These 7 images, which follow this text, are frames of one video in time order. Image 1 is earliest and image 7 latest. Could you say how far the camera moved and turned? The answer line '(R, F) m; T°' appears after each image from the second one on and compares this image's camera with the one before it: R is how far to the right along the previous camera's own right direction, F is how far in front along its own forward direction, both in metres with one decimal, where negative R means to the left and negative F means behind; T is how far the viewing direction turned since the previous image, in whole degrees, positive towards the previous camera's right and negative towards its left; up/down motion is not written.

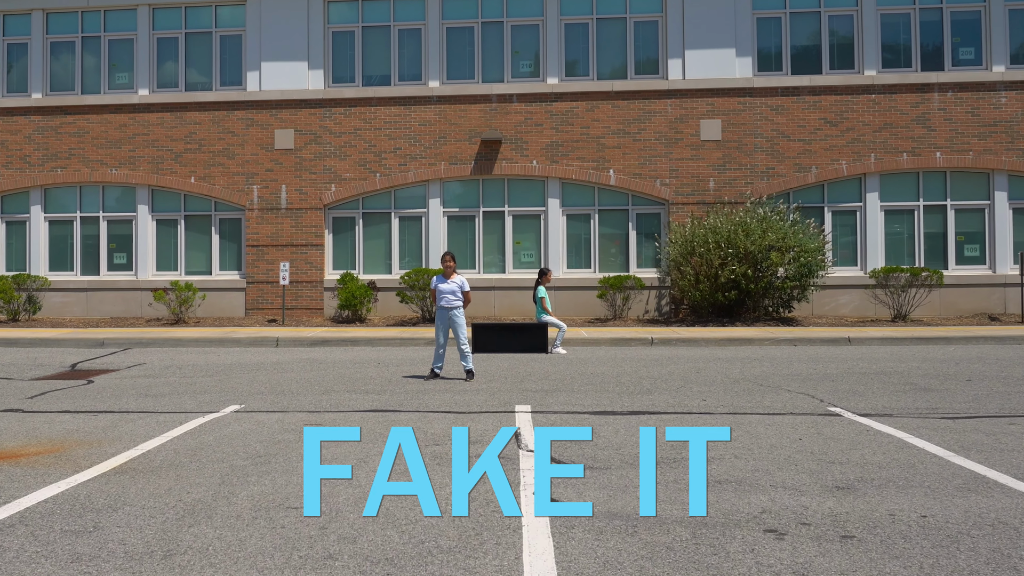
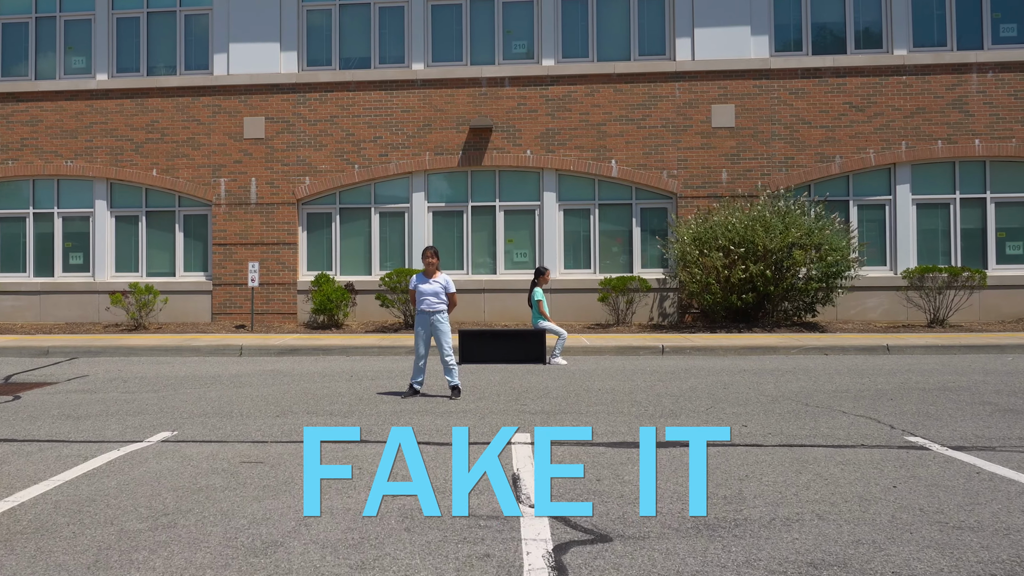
(0.0, +2.1) m; 0°
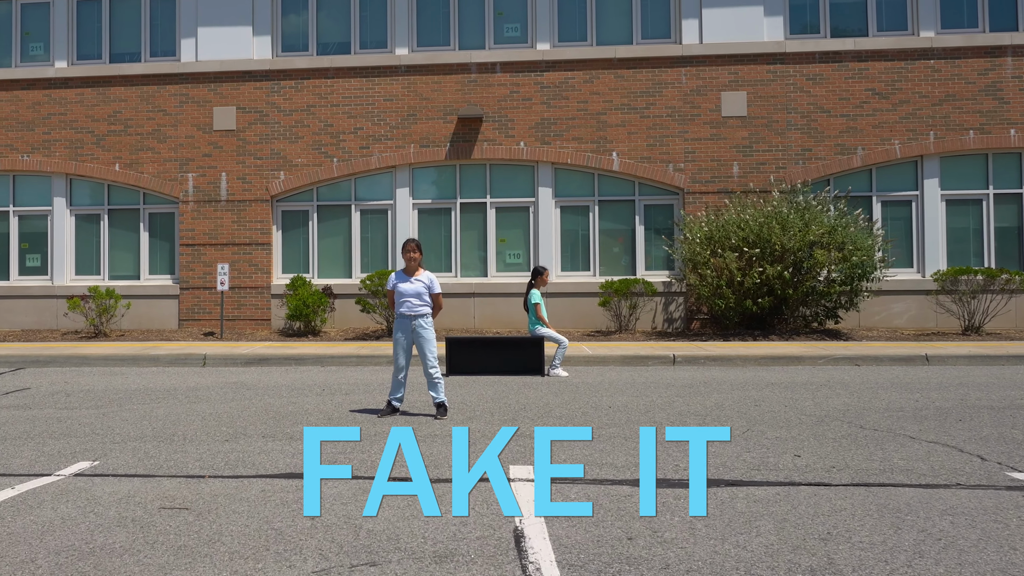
(0.0, +1.7) m; +1°
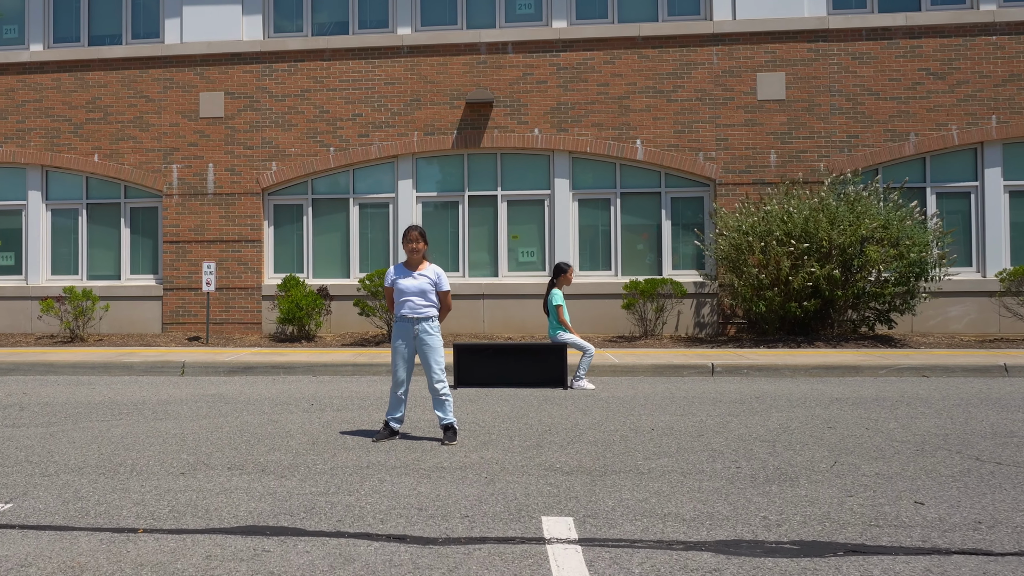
(-0.1, +1.7) m; 0°
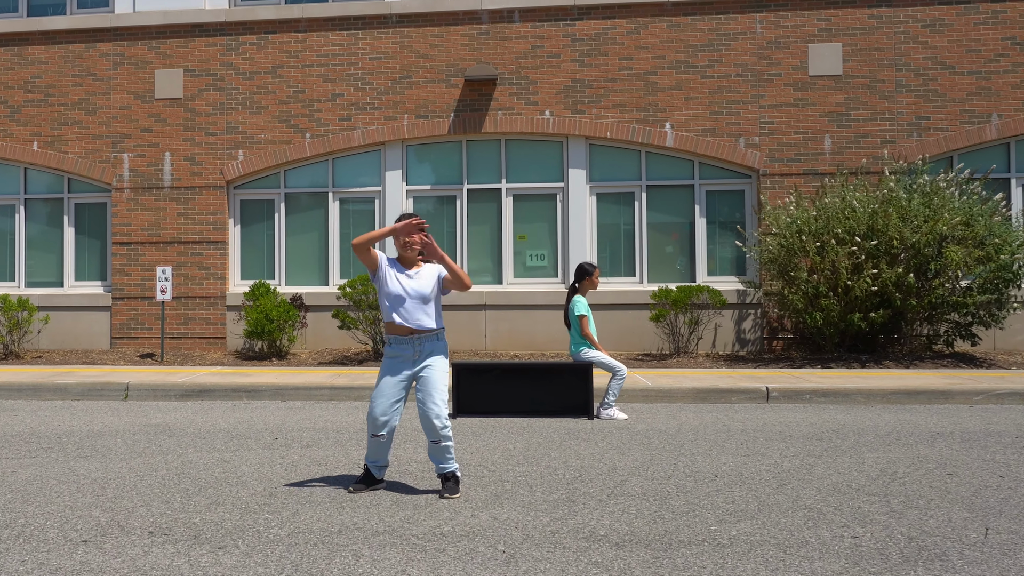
(-0.2, +2.6) m; +1°
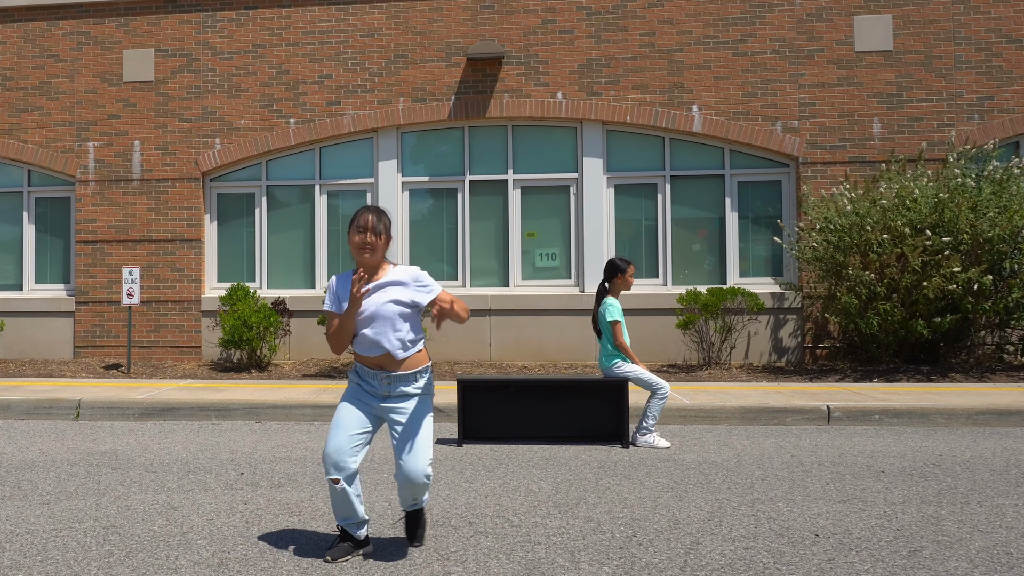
(-0.1, +1.6) m; 0°
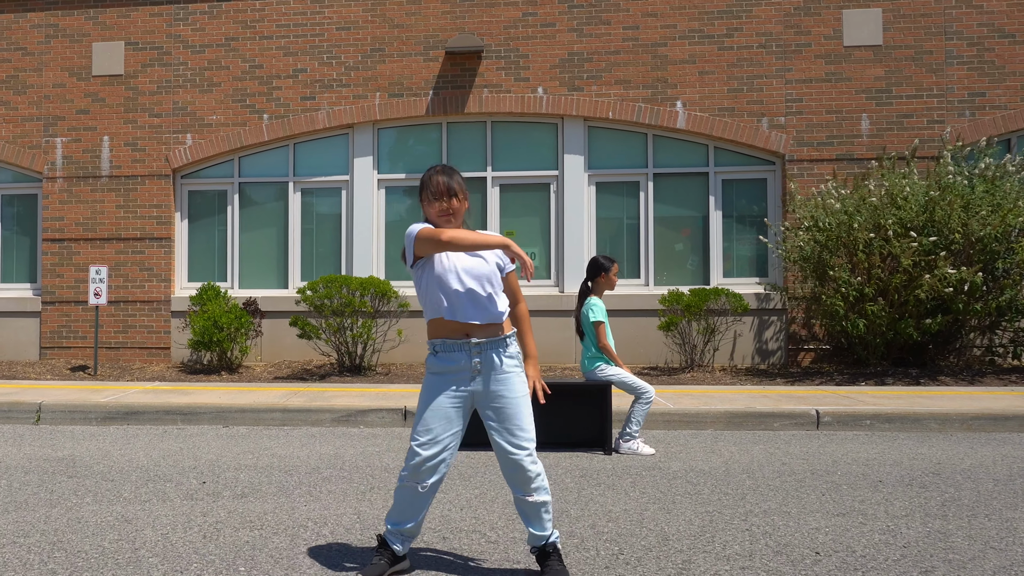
(0.0, +0.4) m; +1°
